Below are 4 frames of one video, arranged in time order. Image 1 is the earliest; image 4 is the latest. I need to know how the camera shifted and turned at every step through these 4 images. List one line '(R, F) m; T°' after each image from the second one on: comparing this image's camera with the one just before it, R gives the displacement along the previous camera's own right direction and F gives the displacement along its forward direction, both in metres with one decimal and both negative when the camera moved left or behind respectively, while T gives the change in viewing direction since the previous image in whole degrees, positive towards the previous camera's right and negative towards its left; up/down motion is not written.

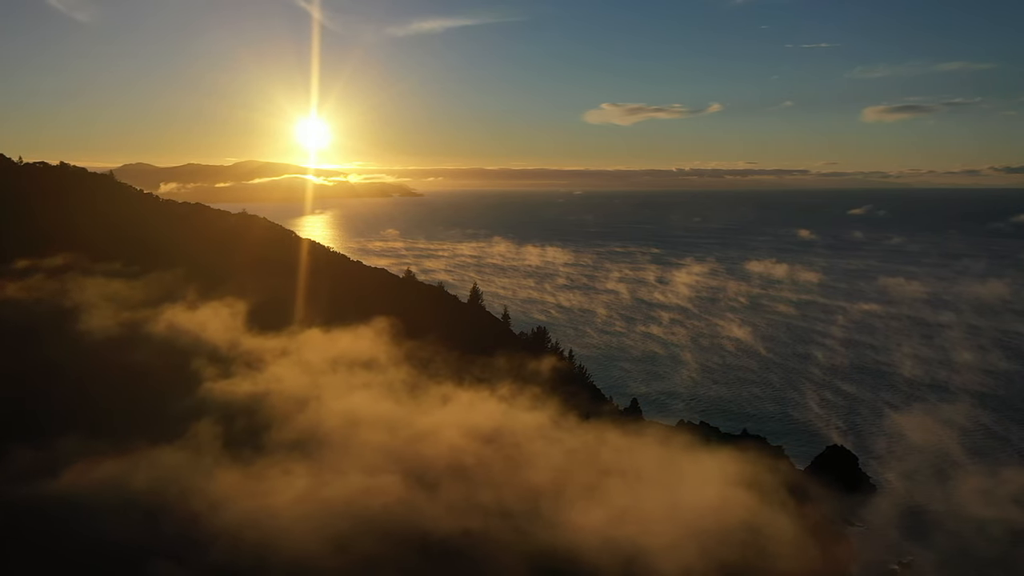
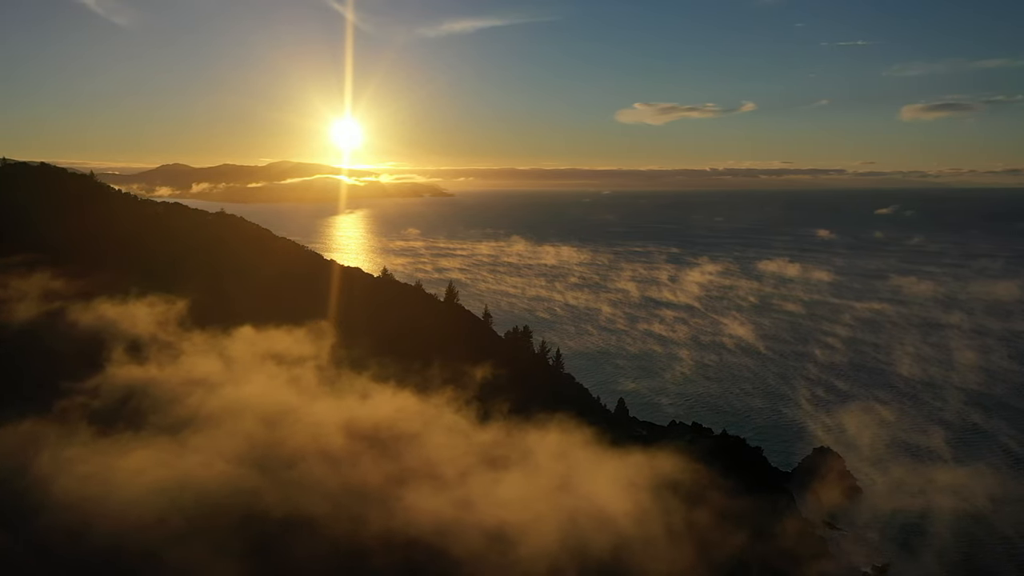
(+9.4, -2.1) m; 0°
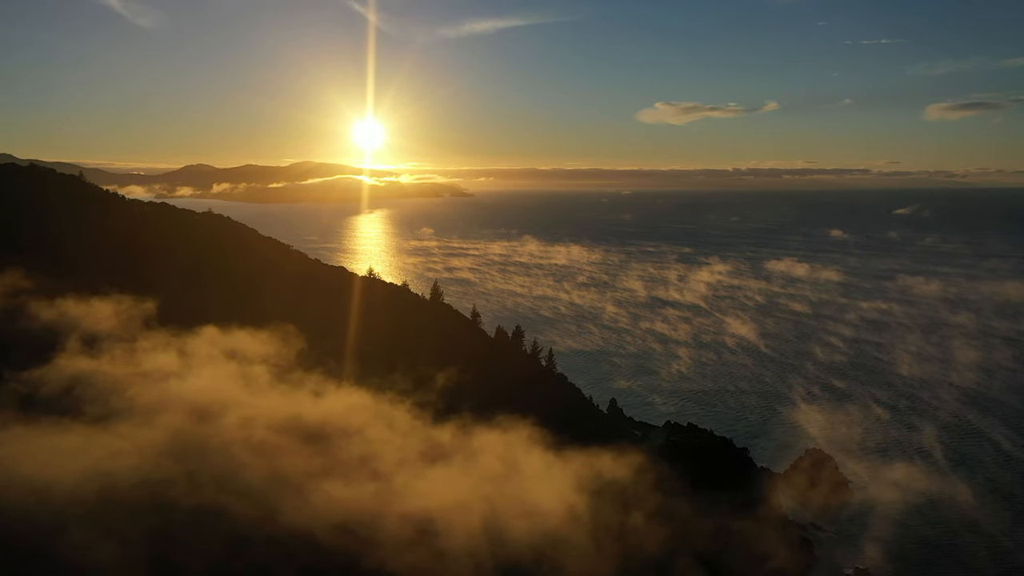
(+5.8, -1.7) m; 0°
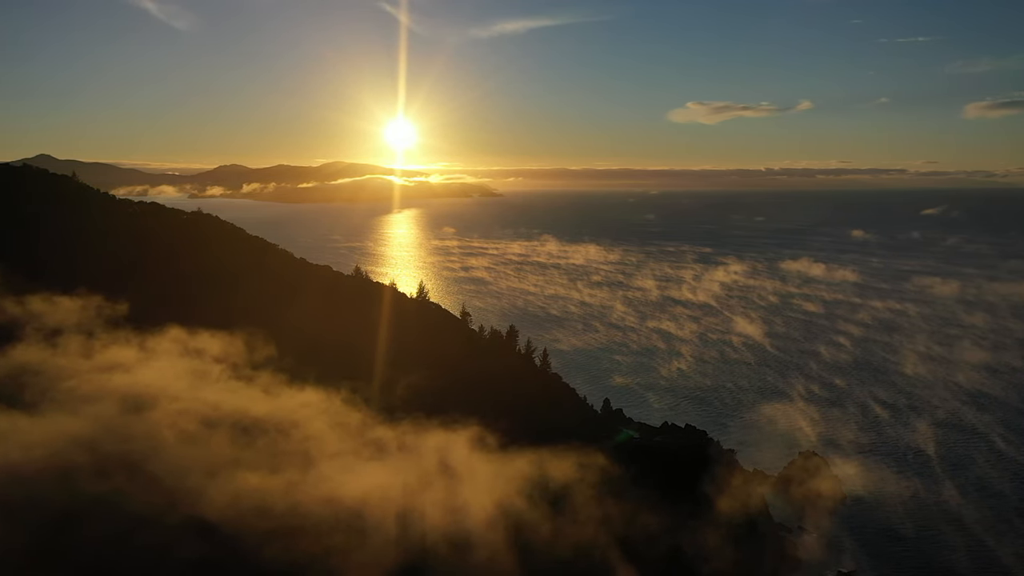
(+7.0, -2.5) m; 0°
